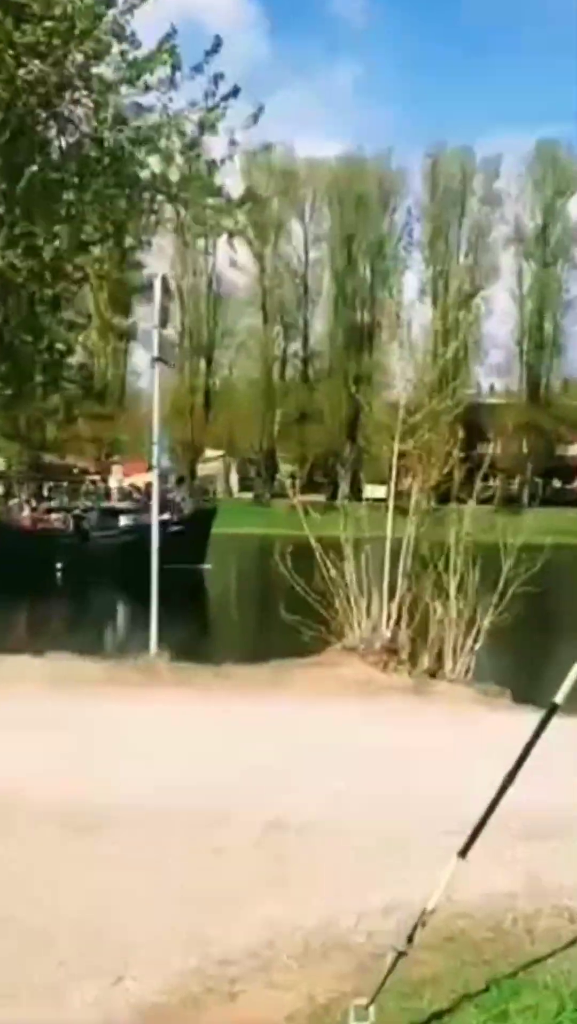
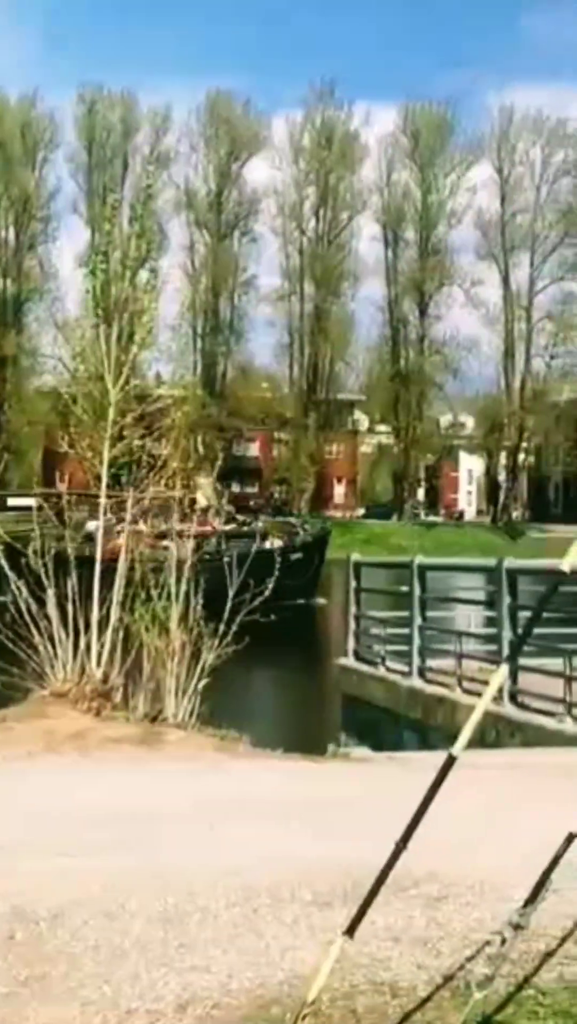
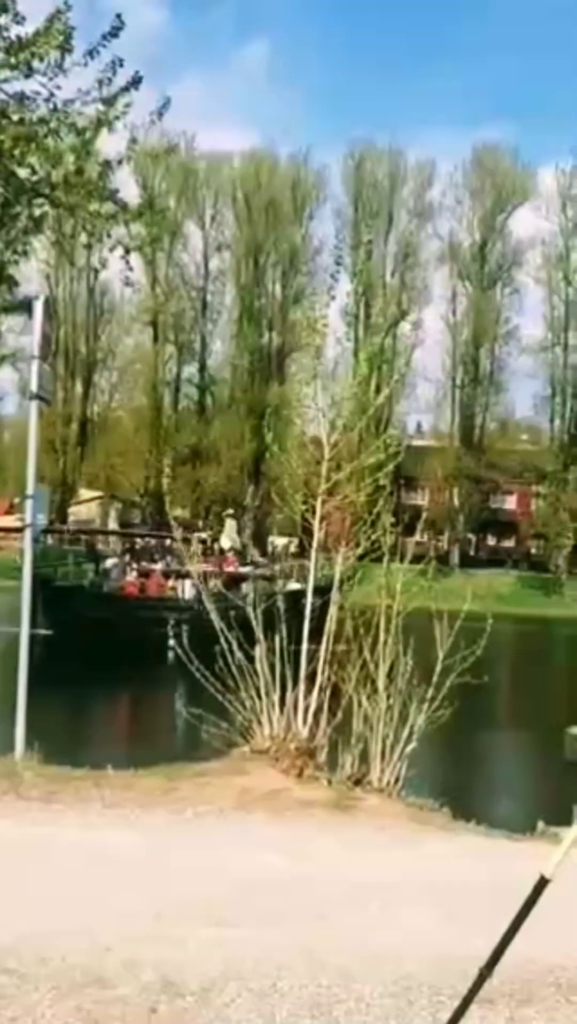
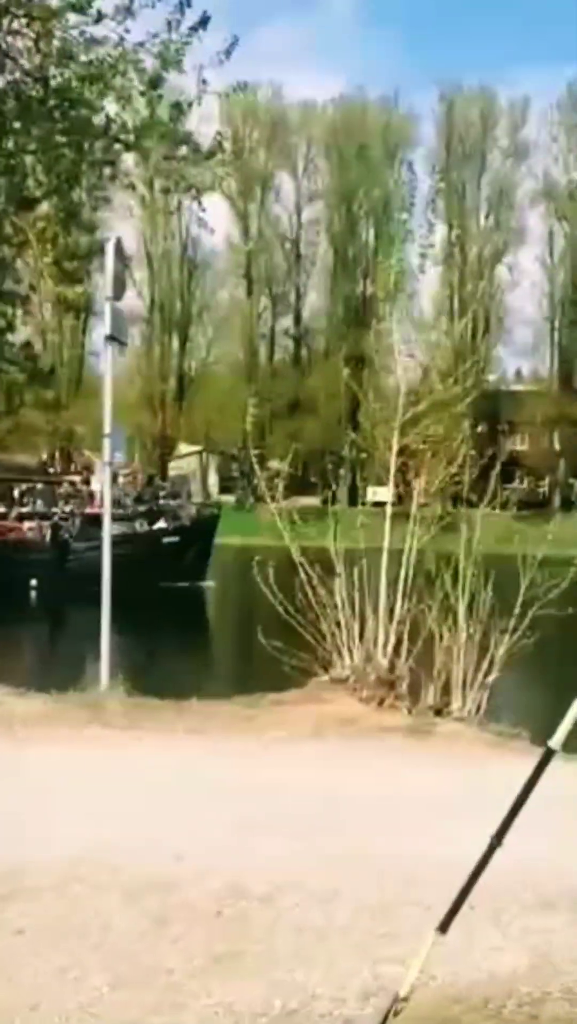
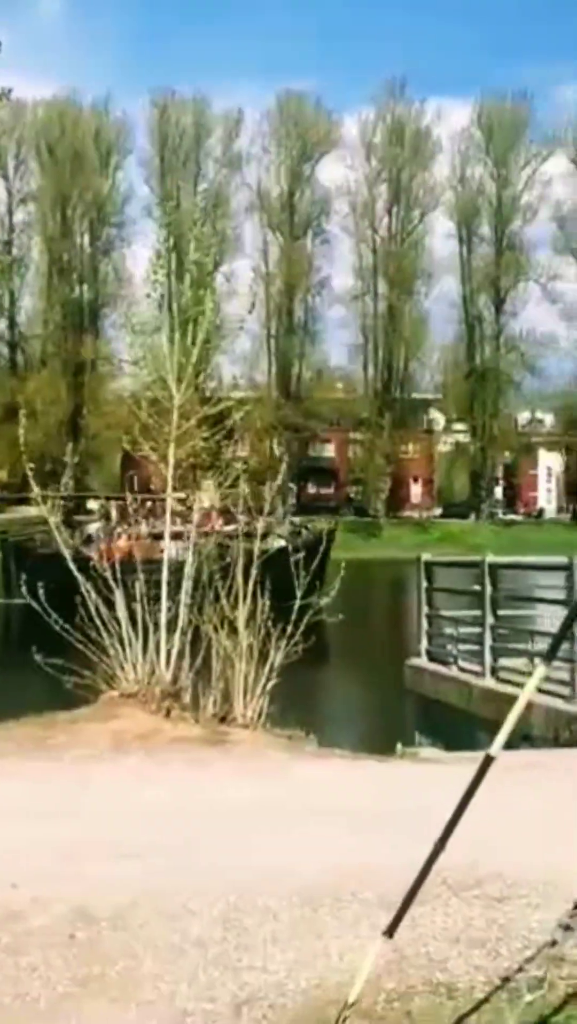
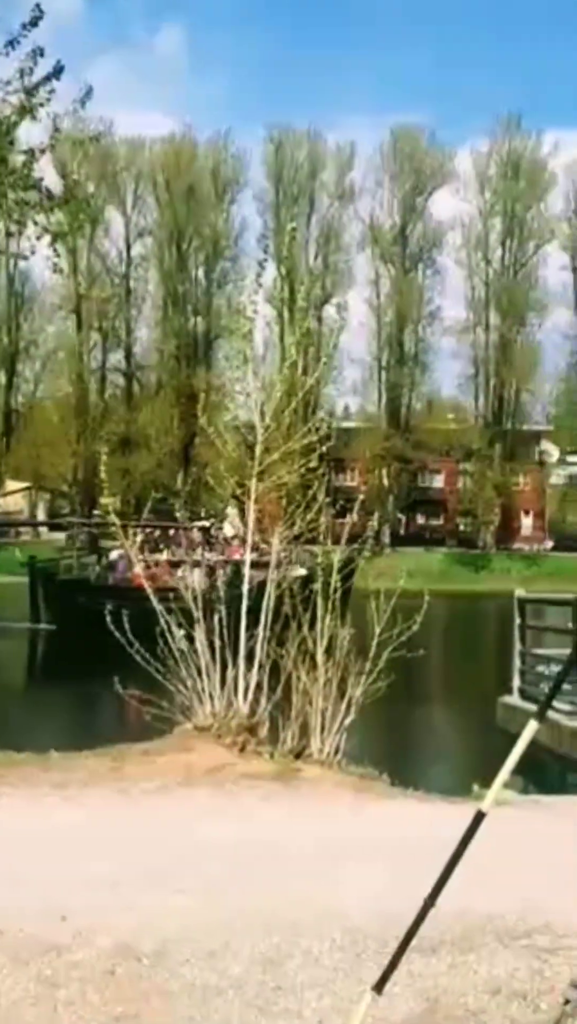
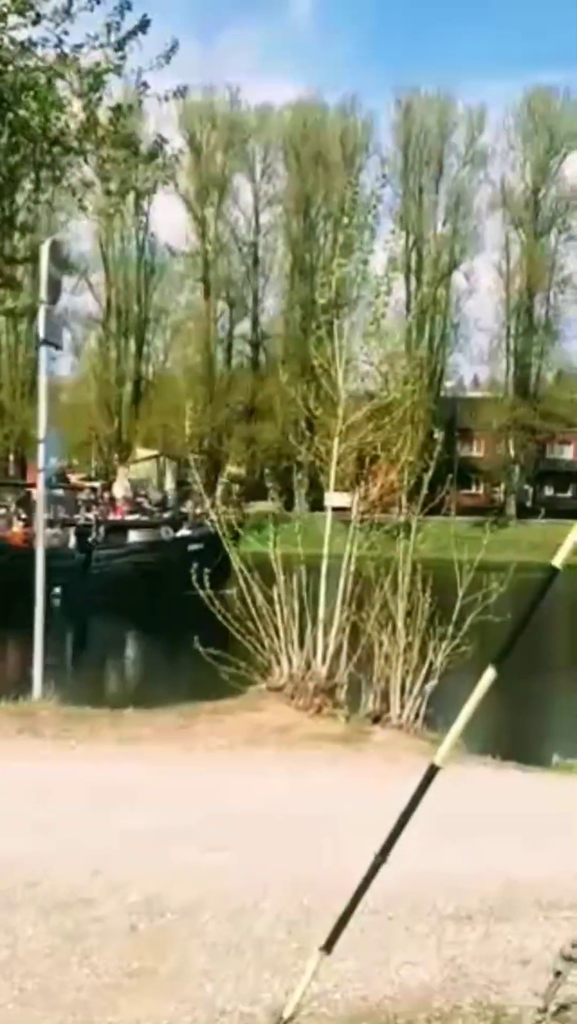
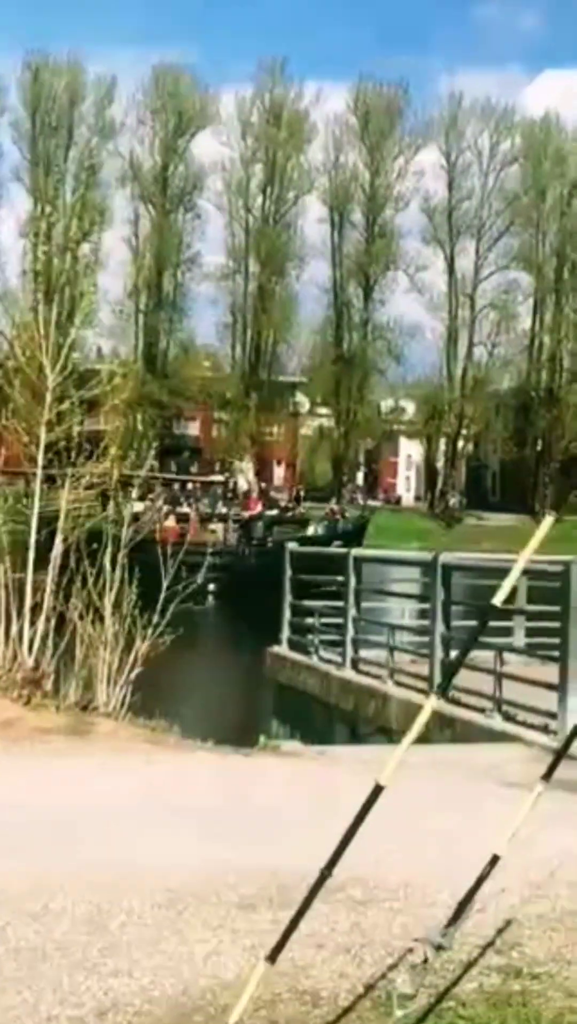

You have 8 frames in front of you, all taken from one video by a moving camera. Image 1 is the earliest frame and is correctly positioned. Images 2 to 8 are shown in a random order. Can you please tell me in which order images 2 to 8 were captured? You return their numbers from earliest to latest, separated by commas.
4, 7, 3, 6, 5, 2, 8
